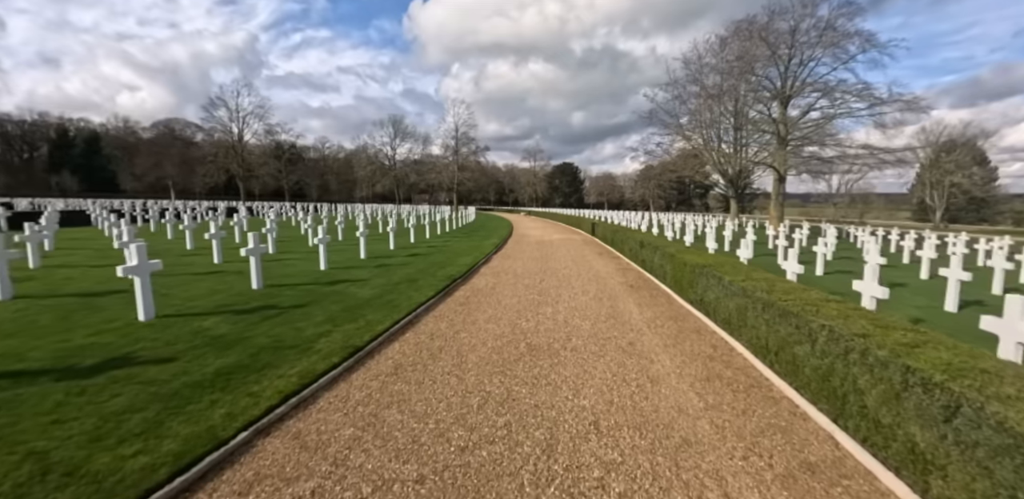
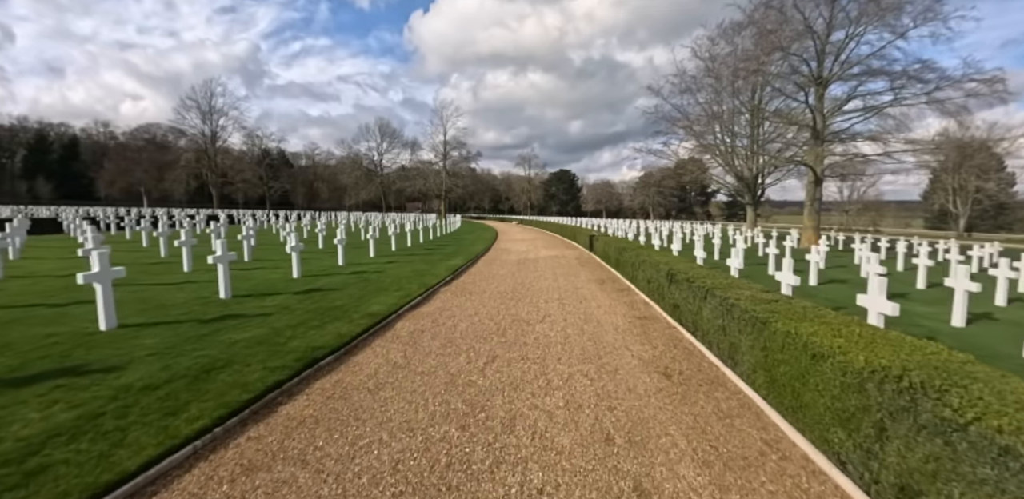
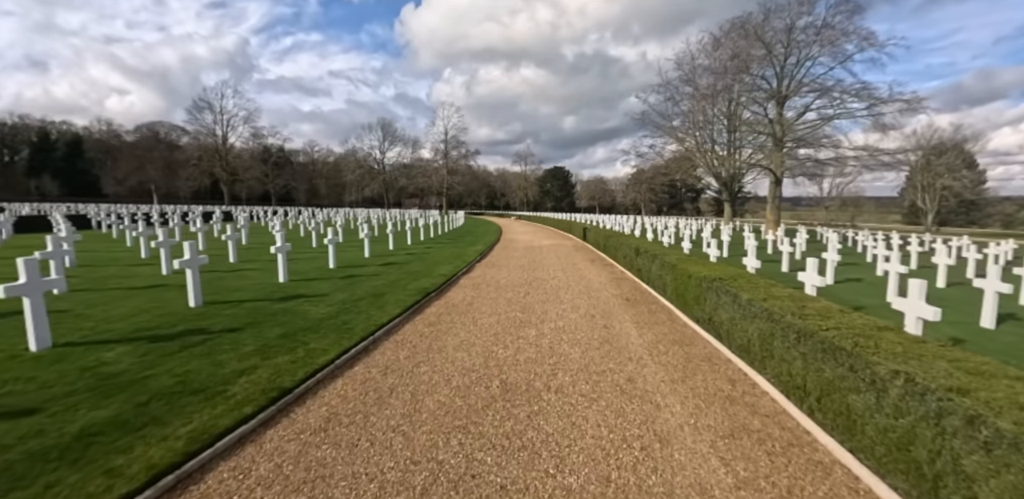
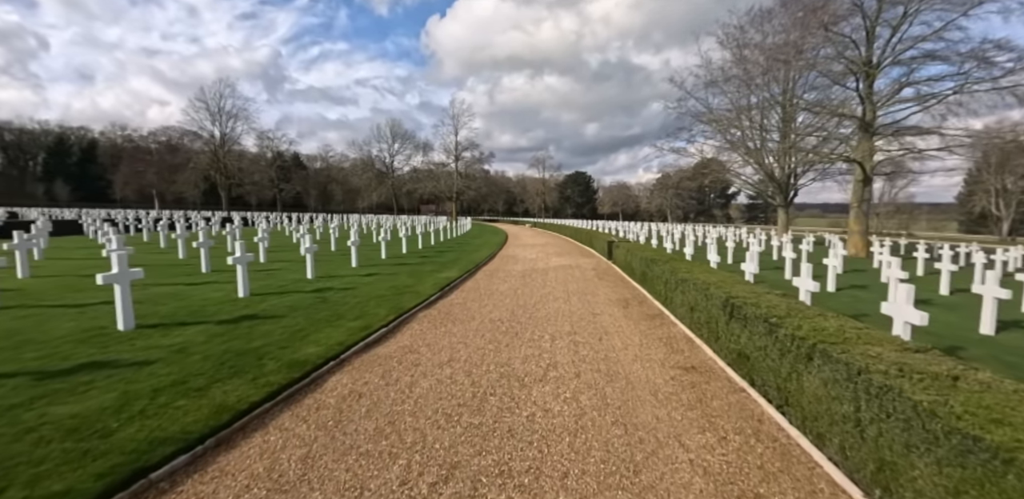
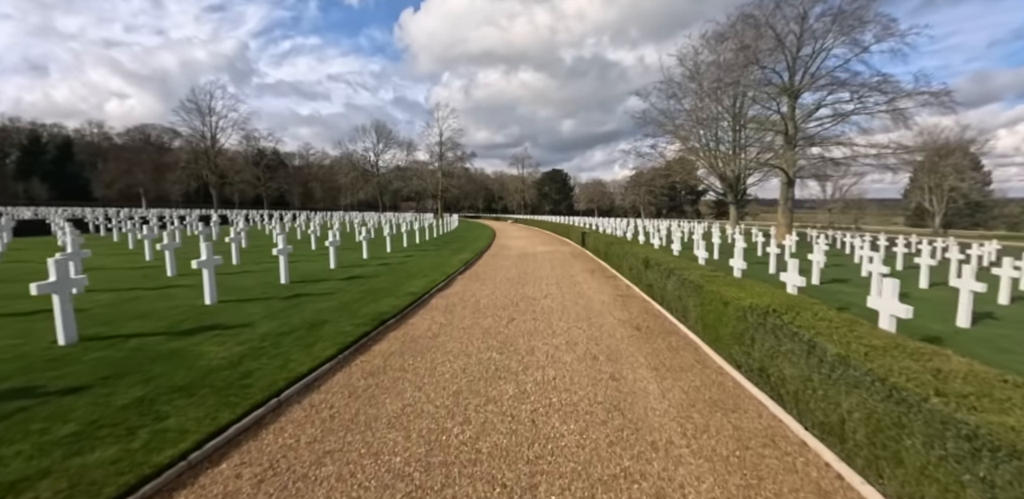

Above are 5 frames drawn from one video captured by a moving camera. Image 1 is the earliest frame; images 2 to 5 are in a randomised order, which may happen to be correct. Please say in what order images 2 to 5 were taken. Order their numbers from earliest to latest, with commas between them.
3, 5, 2, 4
